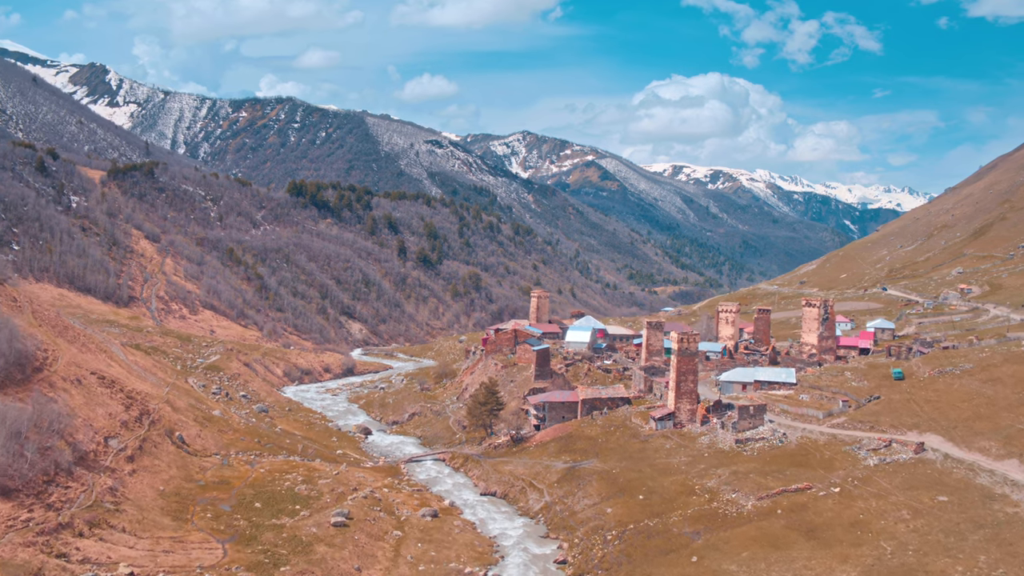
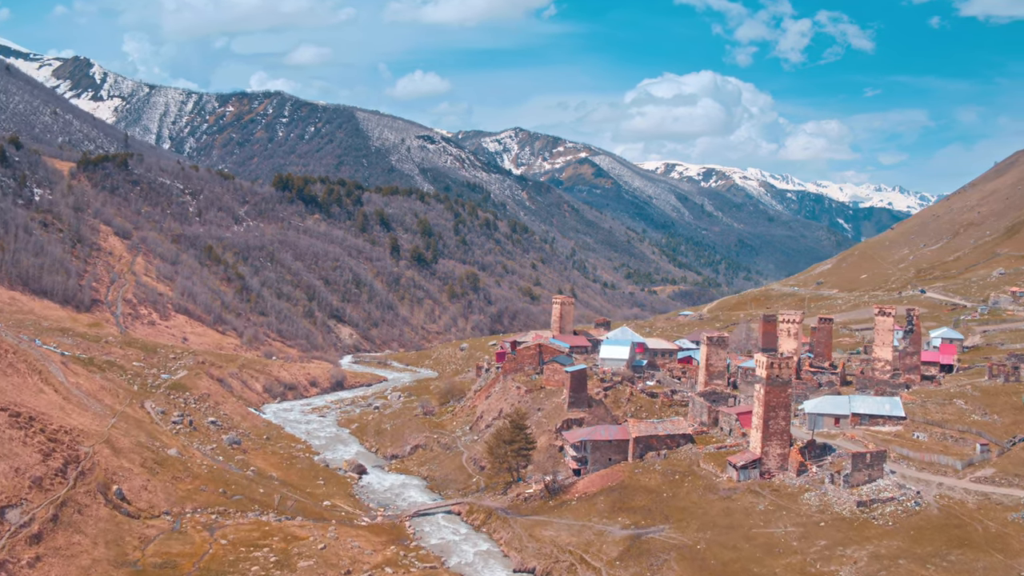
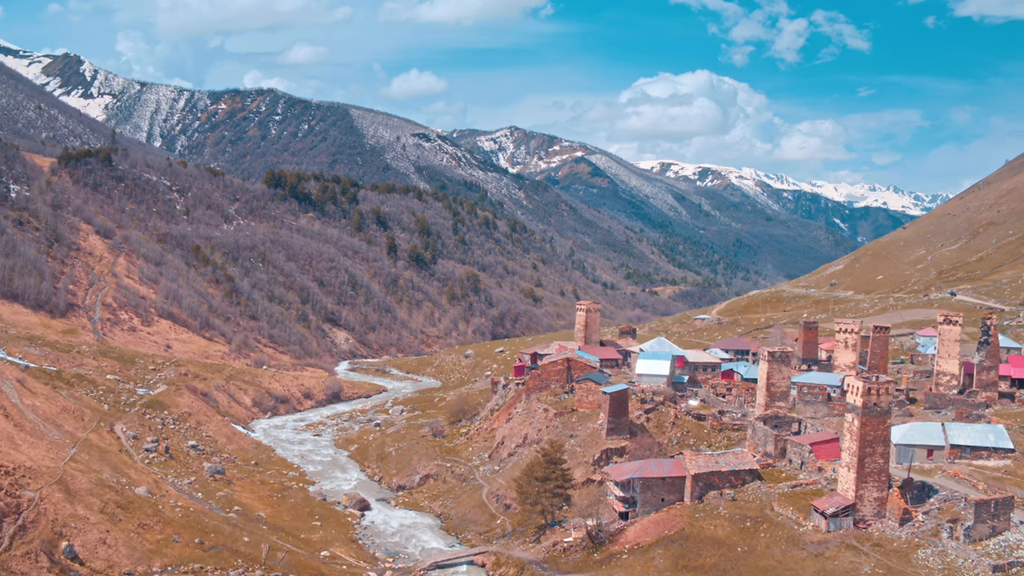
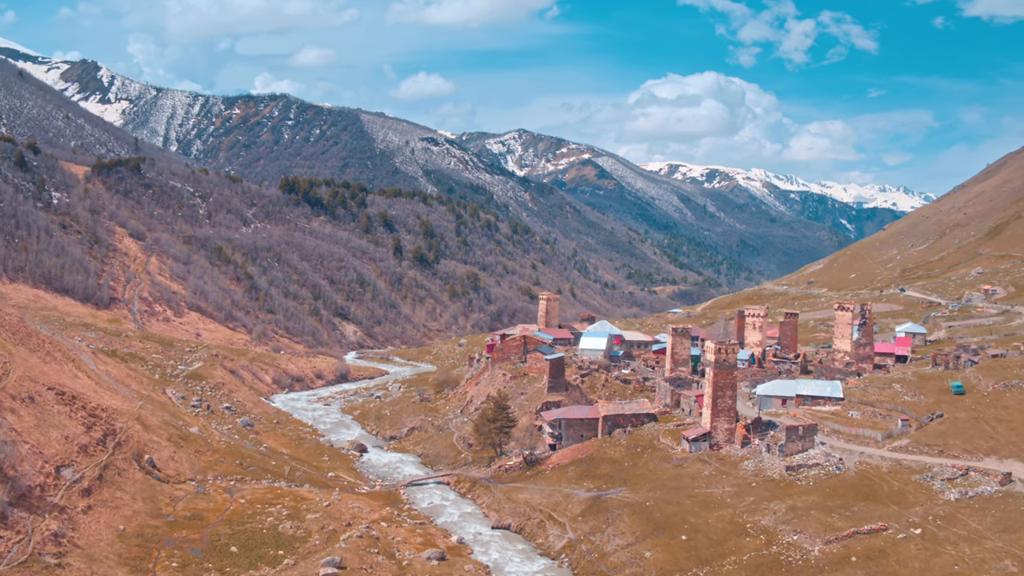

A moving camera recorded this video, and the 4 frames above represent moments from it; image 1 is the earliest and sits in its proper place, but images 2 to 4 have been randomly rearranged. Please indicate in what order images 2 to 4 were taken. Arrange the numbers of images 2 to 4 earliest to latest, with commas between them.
4, 2, 3
